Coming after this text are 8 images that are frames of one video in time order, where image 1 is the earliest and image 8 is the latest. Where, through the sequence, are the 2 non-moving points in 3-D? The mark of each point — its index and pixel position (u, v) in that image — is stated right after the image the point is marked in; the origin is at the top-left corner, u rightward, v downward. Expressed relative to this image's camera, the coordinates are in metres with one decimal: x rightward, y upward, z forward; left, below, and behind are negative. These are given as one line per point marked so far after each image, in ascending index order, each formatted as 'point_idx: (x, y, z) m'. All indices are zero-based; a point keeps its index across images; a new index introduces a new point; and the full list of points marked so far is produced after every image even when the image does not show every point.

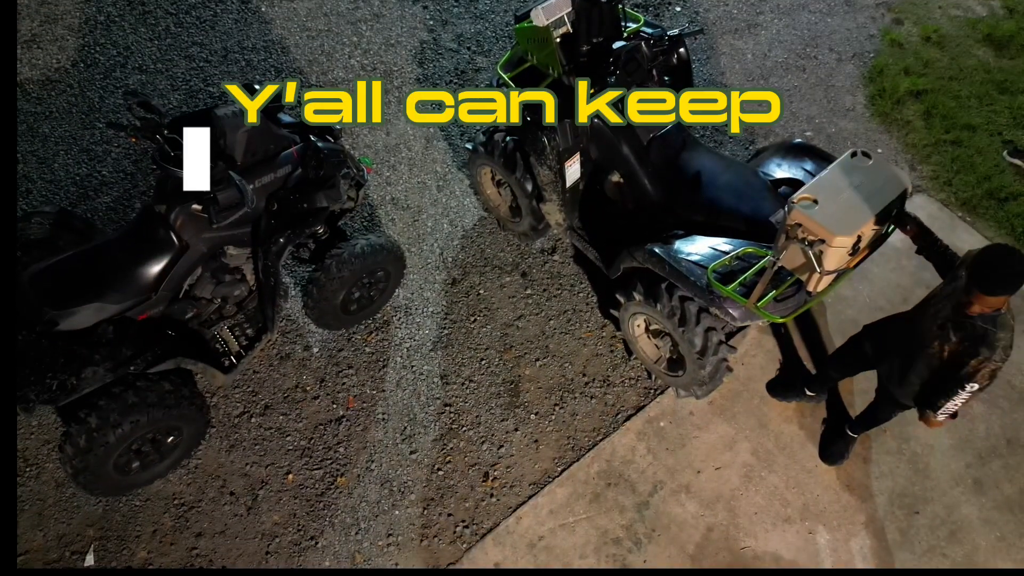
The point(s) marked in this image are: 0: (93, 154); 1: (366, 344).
0: (-2.4, +0.8, +4.3) m
1: (-0.7, -0.3, +3.7) m
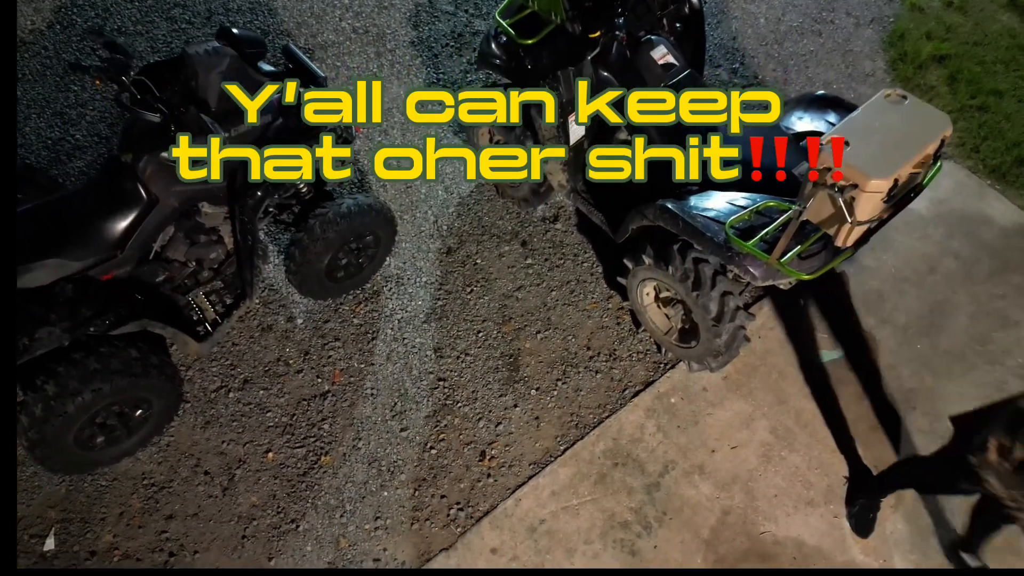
0: (-2.4, +0.9, +4.0) m
1: (-0.7, -0.1, +3.5) m
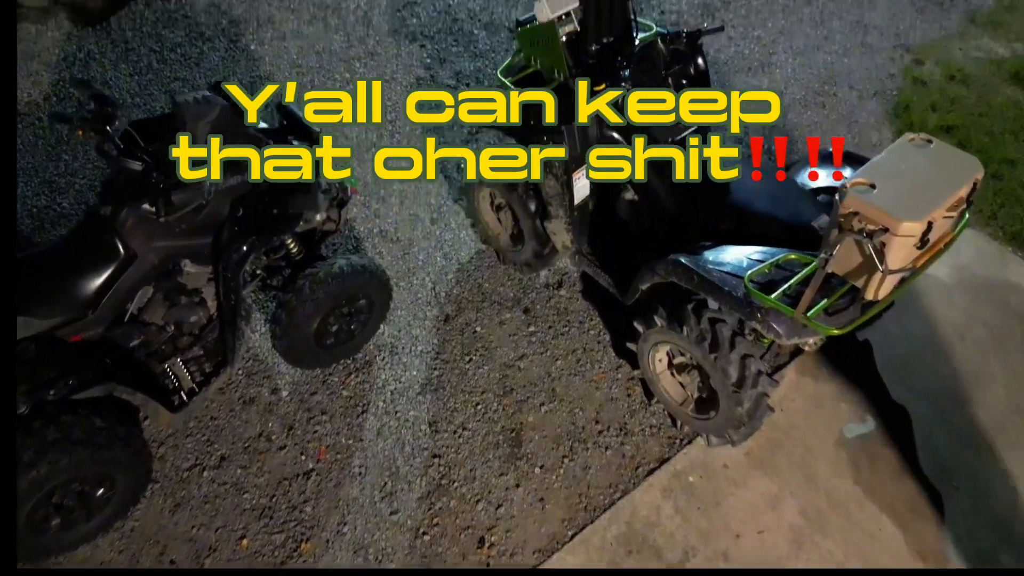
0: (-2.4, +0.5, +3.9) m
1: (-0.7, -0.4, +3.2) m
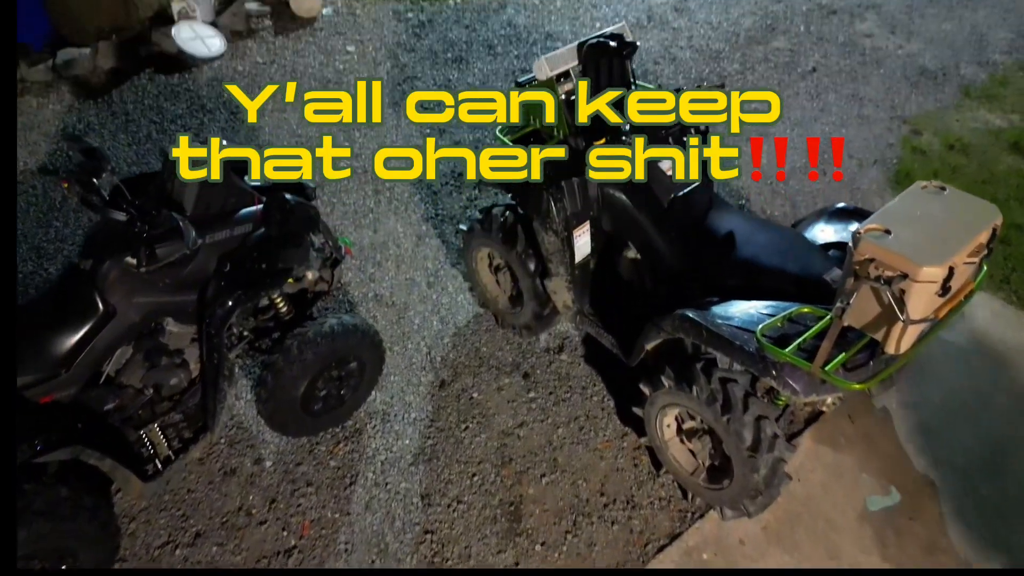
0: (-2.4, +0.2, +3.8) m
1: (-0.7, -0.7, +3.0) m
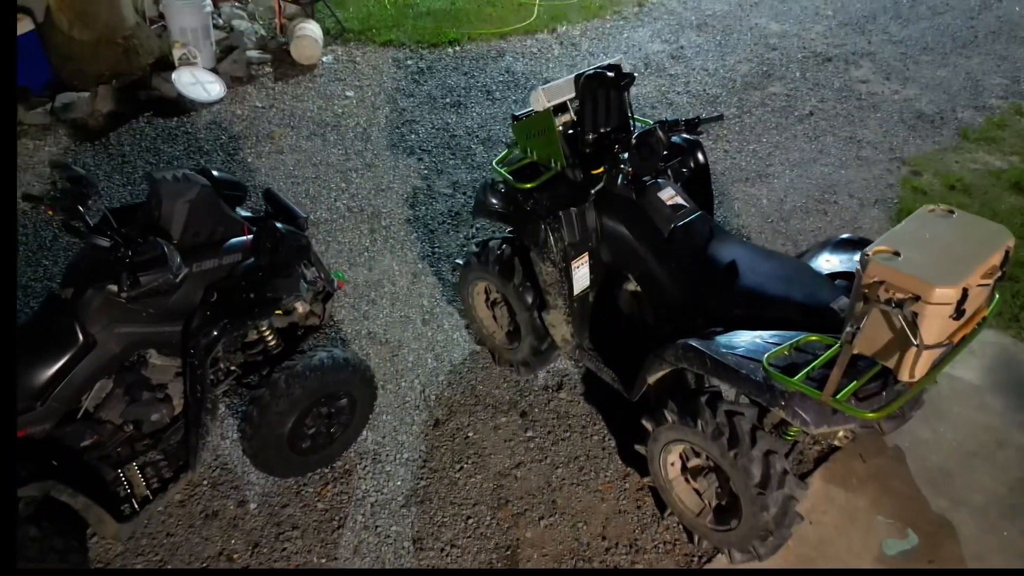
0: (-2.4, 0.0, +3.8) m
1: (-0.7, -0.8, +2.9) m
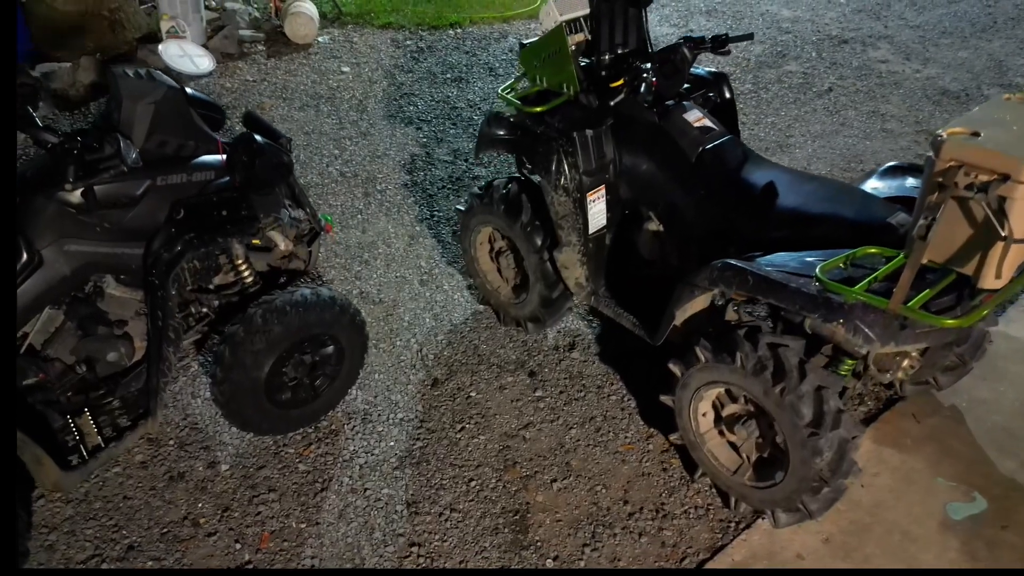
0: (-2.4, +0.2, +3.4) m
1: (-0.7, -0.6, +2.5) m
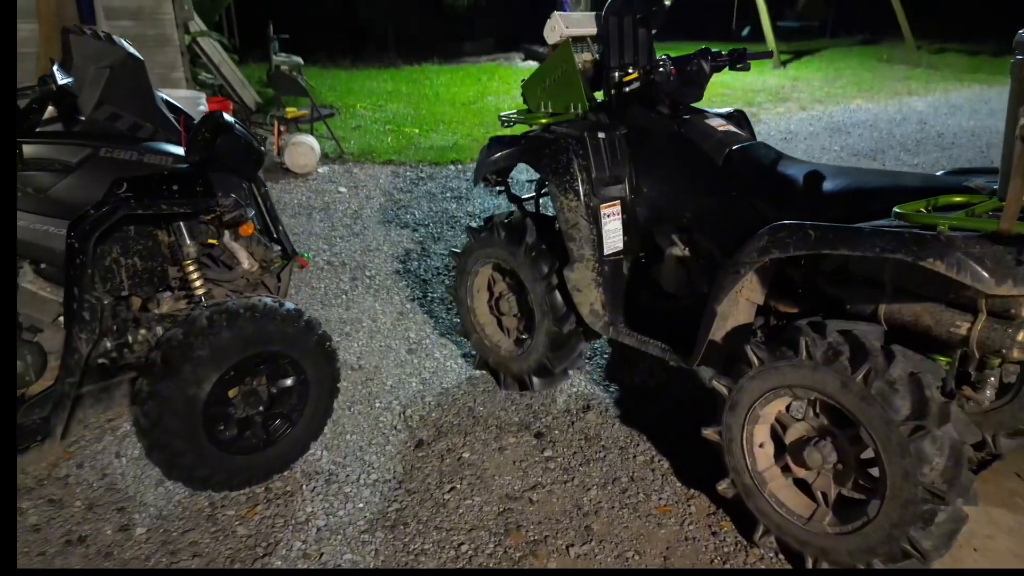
0: (-2.4, -0.1, +3.0) m
1: (-0.7, -0.6, +2.0) m
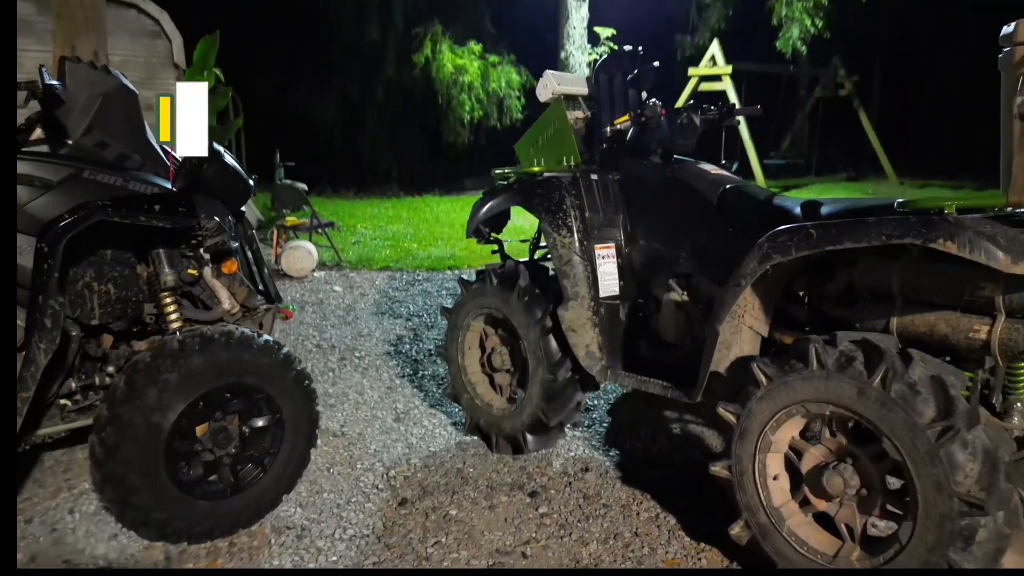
0: (-2.4, -0.4, +2.9) m
1: (-0.7, -0.7, +1.7) m
